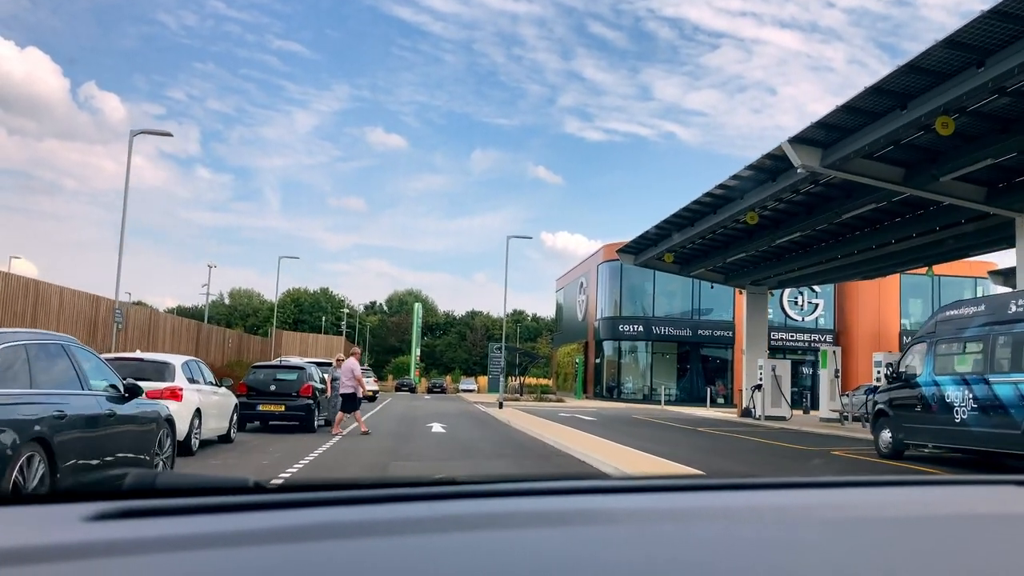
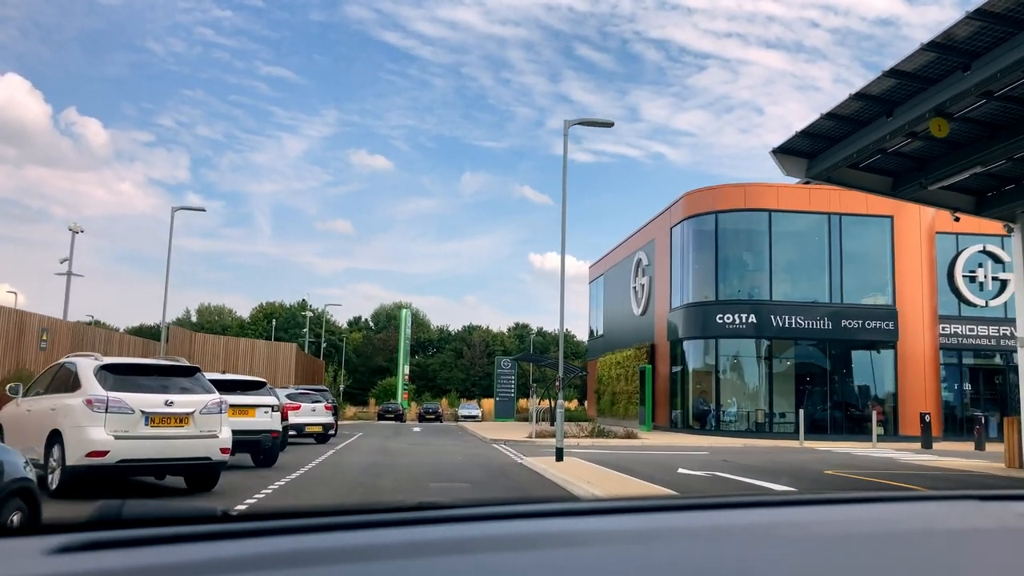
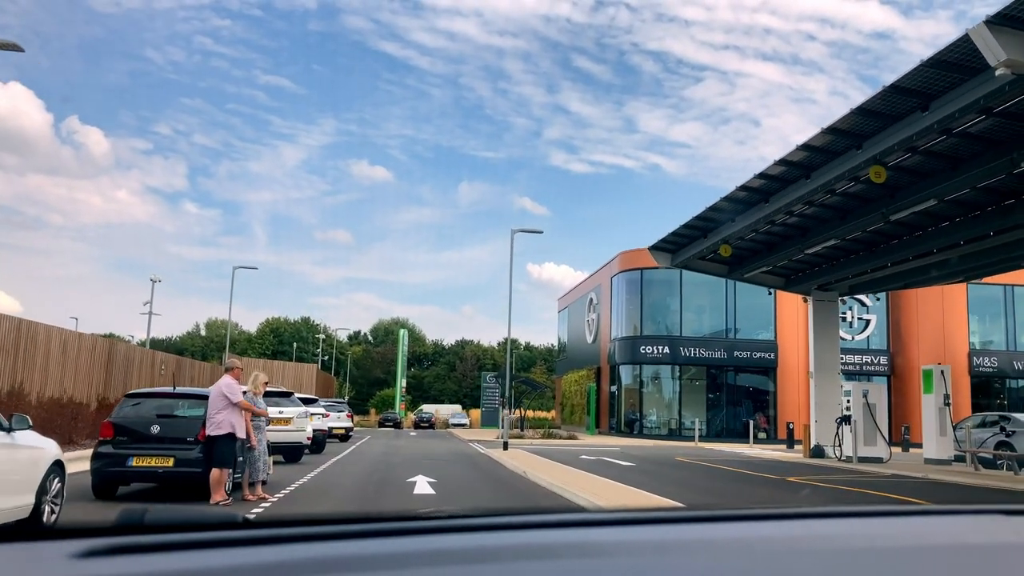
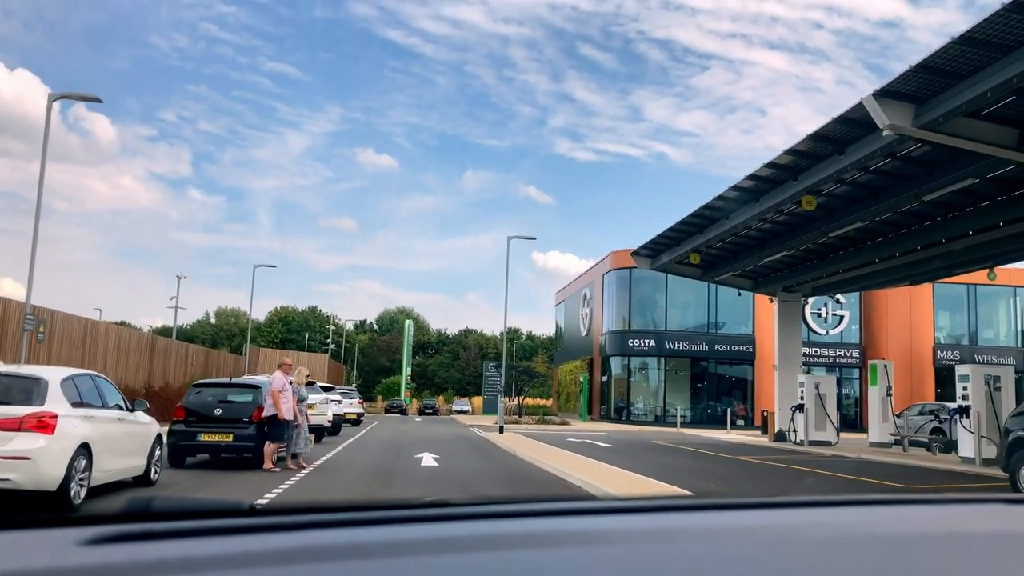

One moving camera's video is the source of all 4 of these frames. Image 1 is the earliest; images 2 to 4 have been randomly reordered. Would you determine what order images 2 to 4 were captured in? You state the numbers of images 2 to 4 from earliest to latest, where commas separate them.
4, 3, 2
